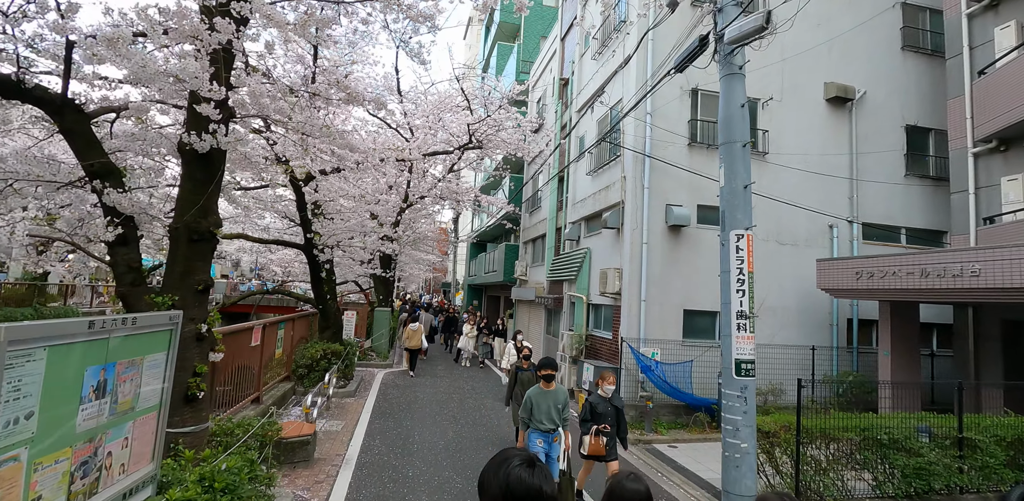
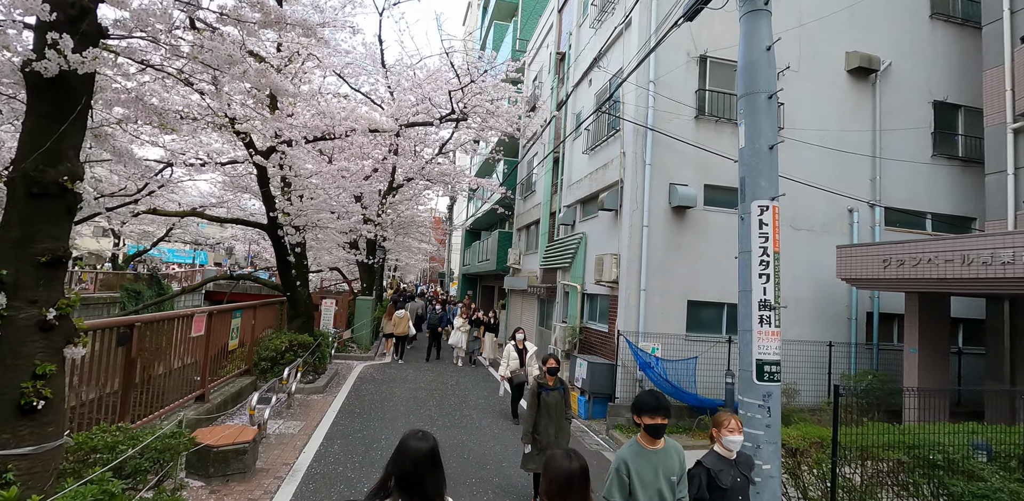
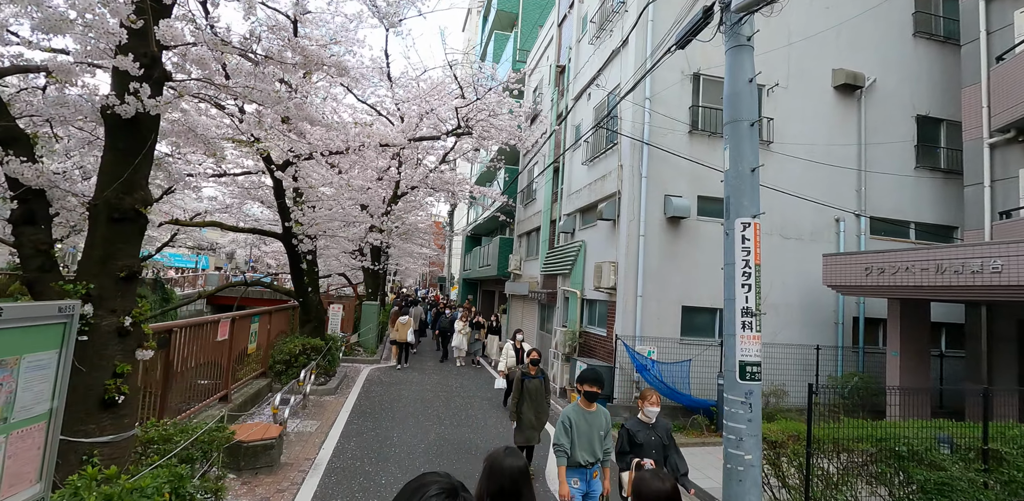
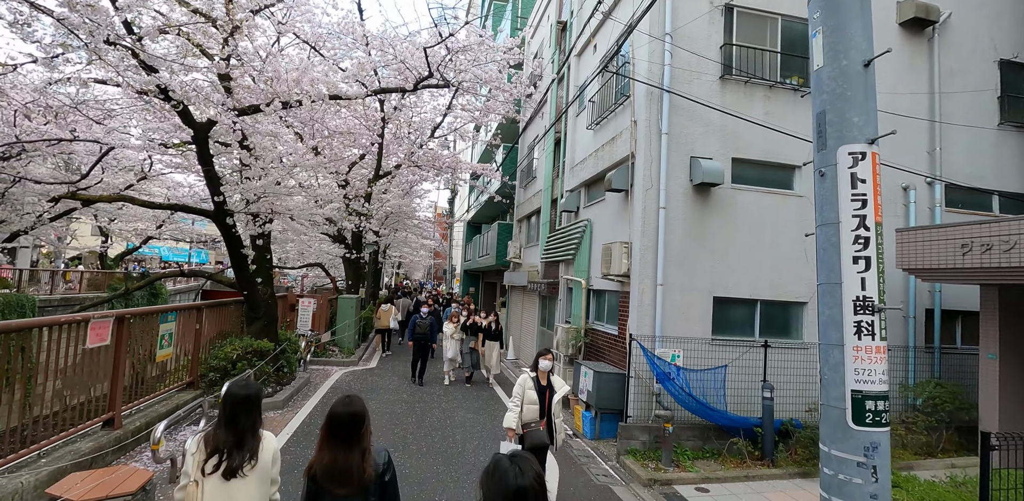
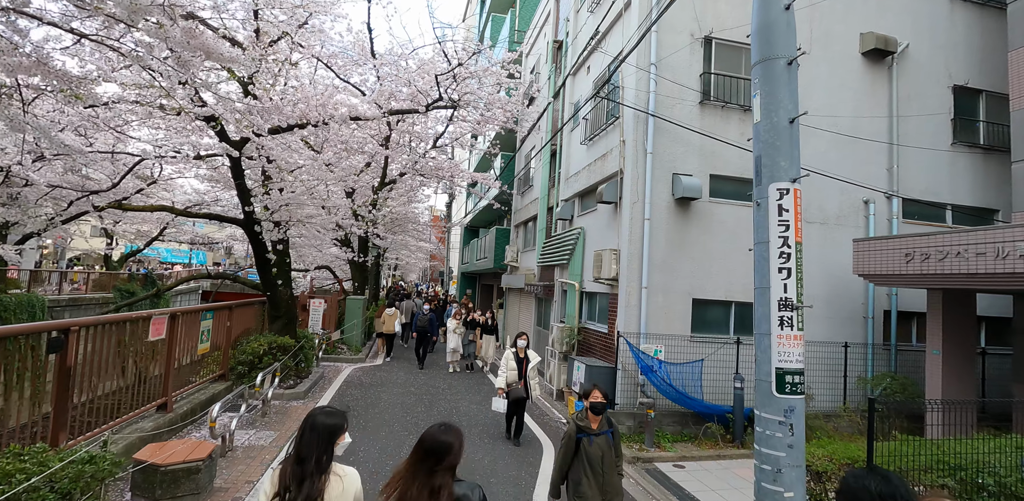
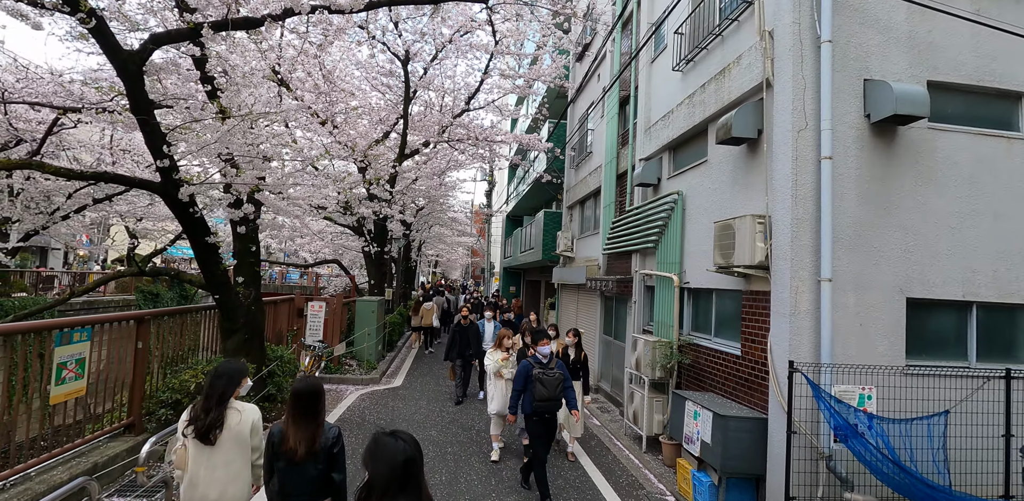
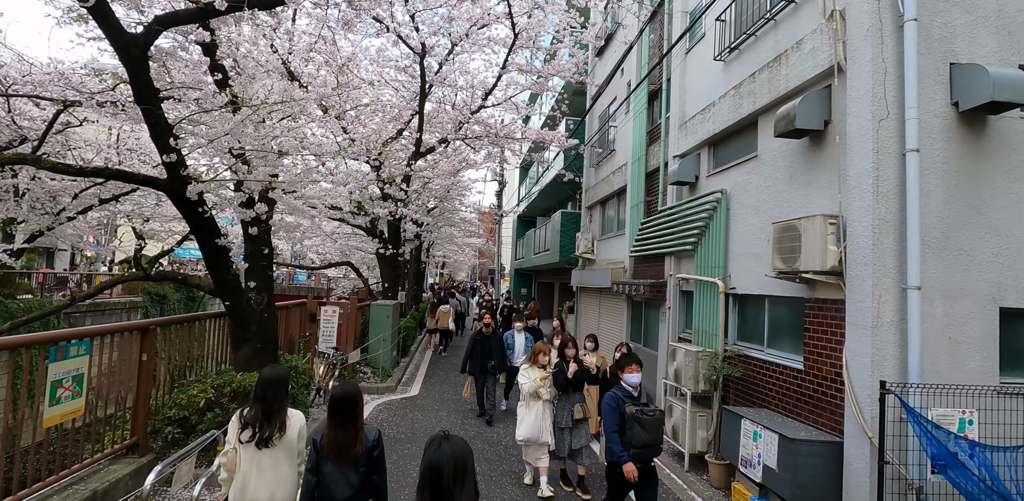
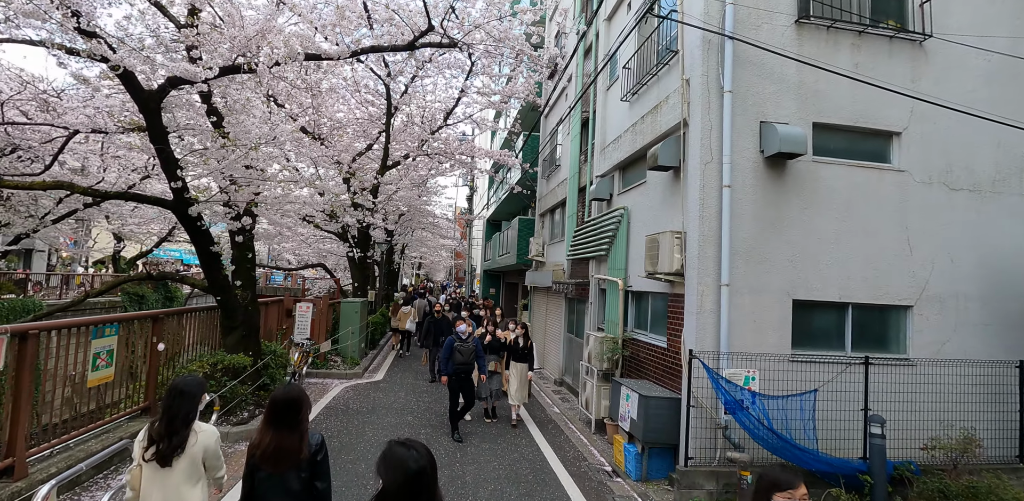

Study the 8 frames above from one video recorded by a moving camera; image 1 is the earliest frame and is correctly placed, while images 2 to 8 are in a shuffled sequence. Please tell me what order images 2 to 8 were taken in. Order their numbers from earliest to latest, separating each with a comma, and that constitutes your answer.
3, 2, 5, 4, 8, 6, 7
